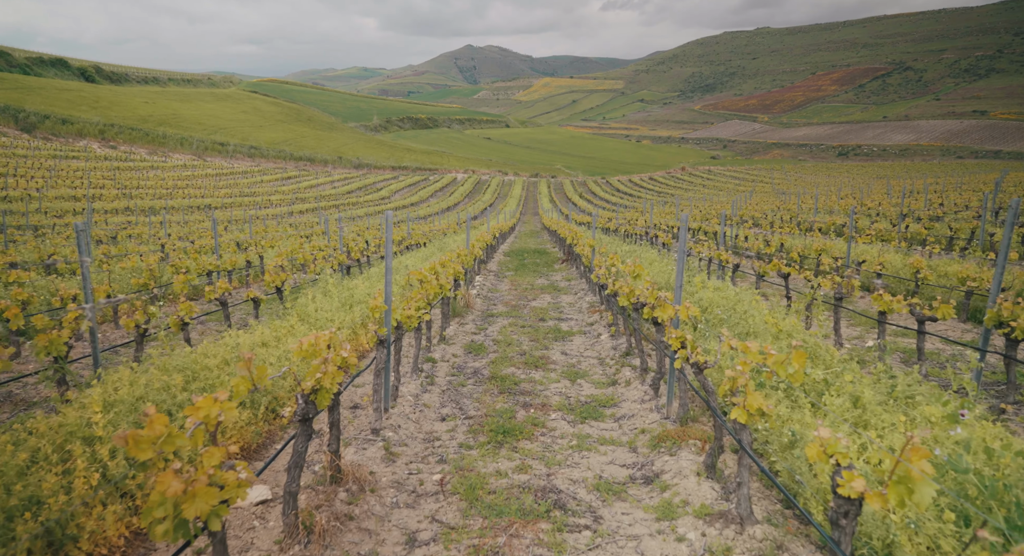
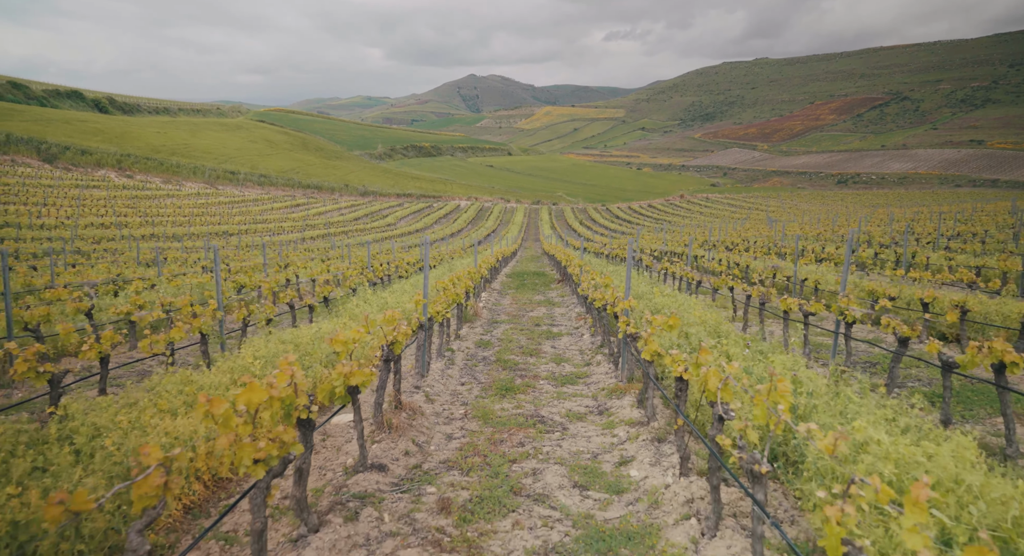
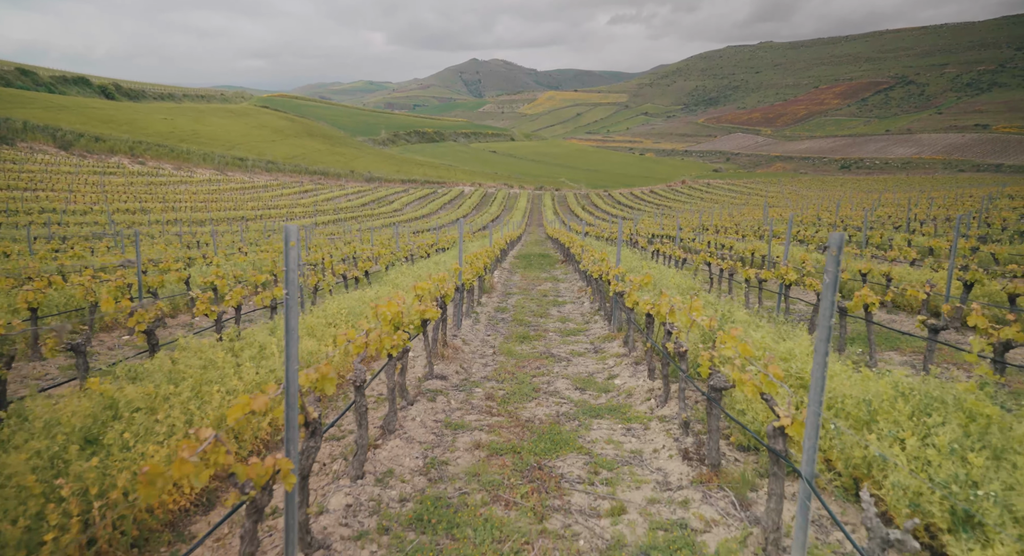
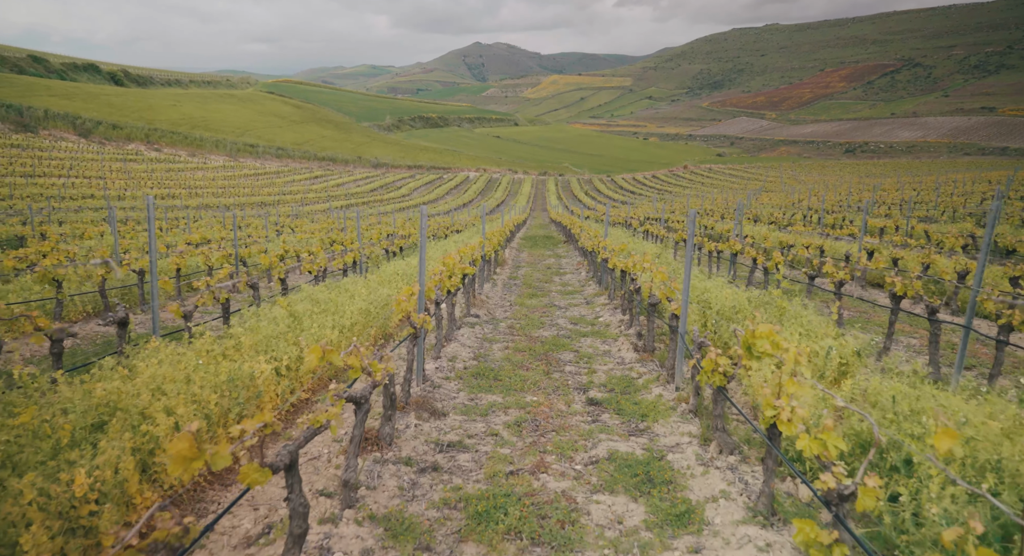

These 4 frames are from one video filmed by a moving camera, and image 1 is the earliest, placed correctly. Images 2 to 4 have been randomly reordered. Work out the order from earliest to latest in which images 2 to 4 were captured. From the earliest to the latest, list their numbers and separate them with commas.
2, 3, 4
